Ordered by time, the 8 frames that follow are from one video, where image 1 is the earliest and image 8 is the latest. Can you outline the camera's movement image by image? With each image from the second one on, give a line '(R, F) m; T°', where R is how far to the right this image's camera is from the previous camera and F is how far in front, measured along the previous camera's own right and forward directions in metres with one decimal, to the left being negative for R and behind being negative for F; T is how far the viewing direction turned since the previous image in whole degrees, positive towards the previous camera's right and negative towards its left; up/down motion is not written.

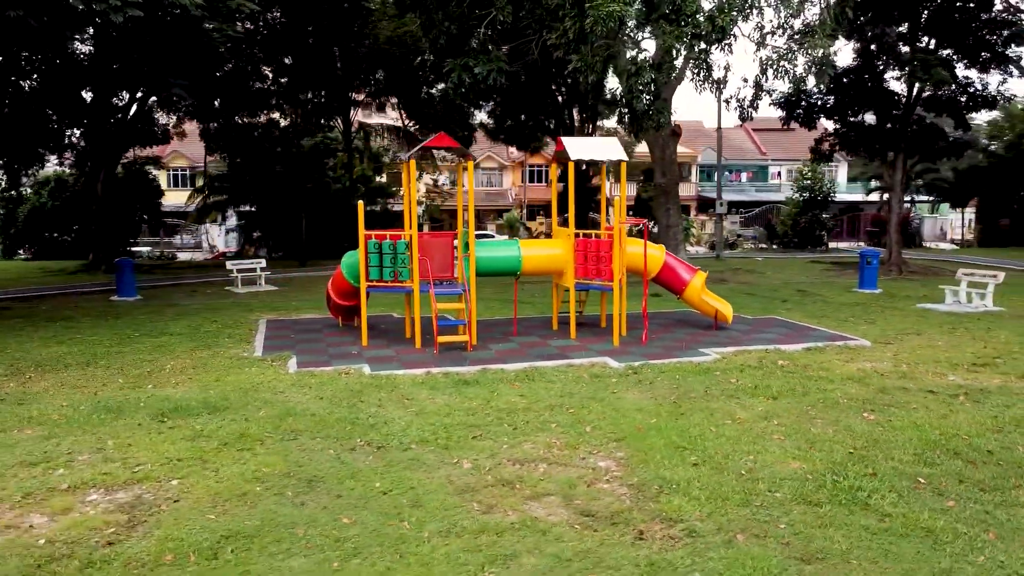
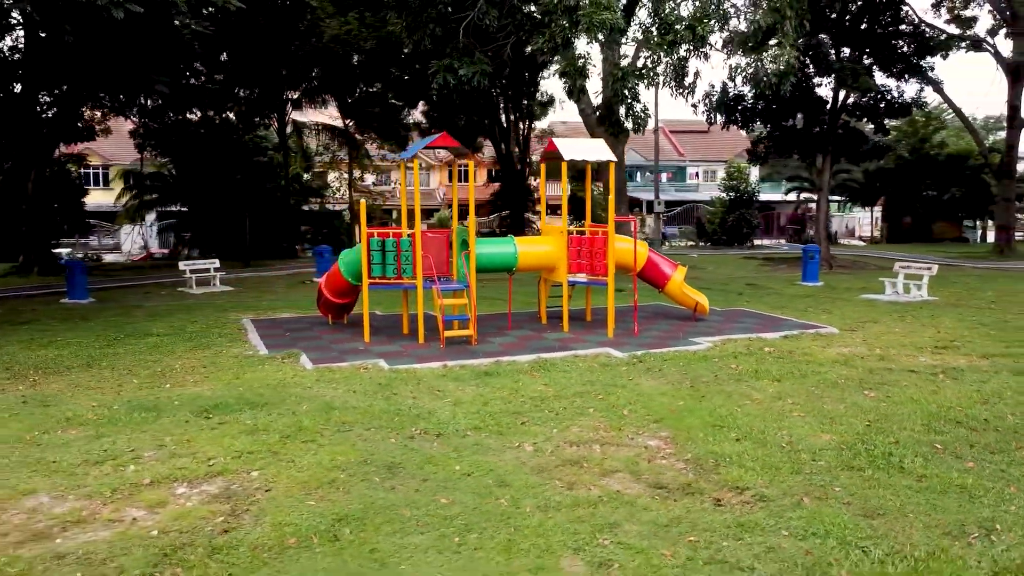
(-1.0, -0.3) m; +6°
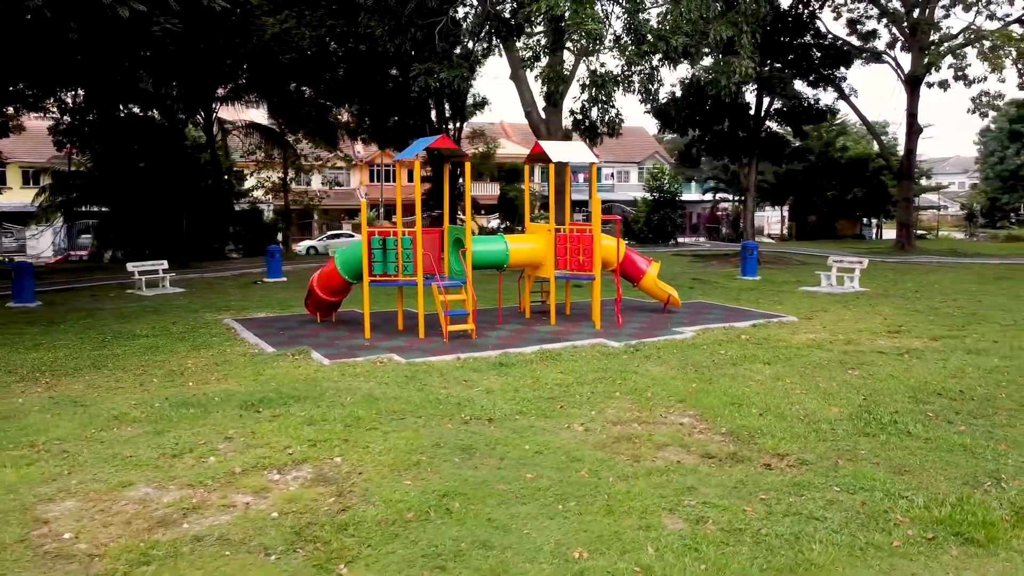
(-1.1, -0.4) m; +7°
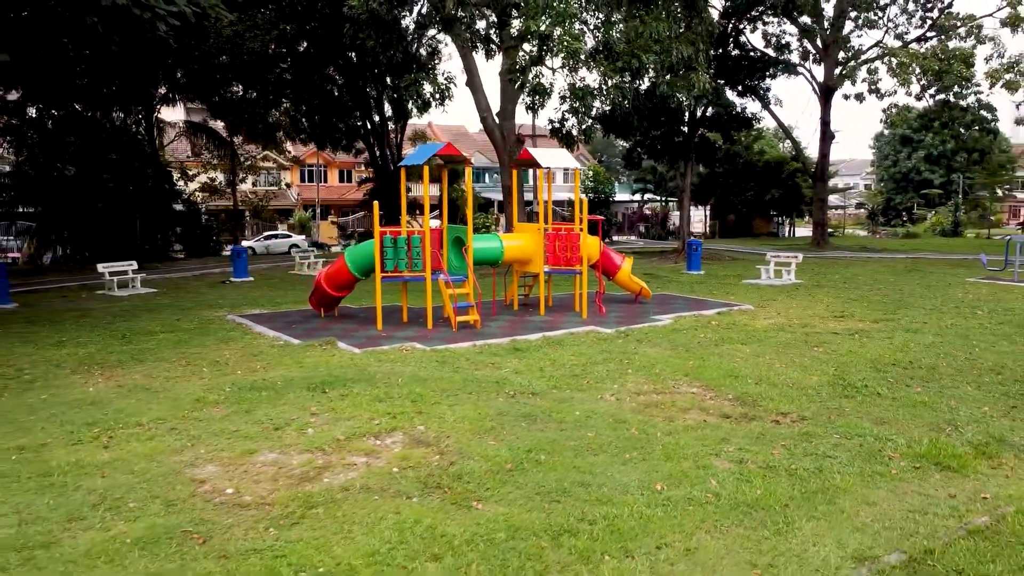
(-1.1, -0.9) m; +6°
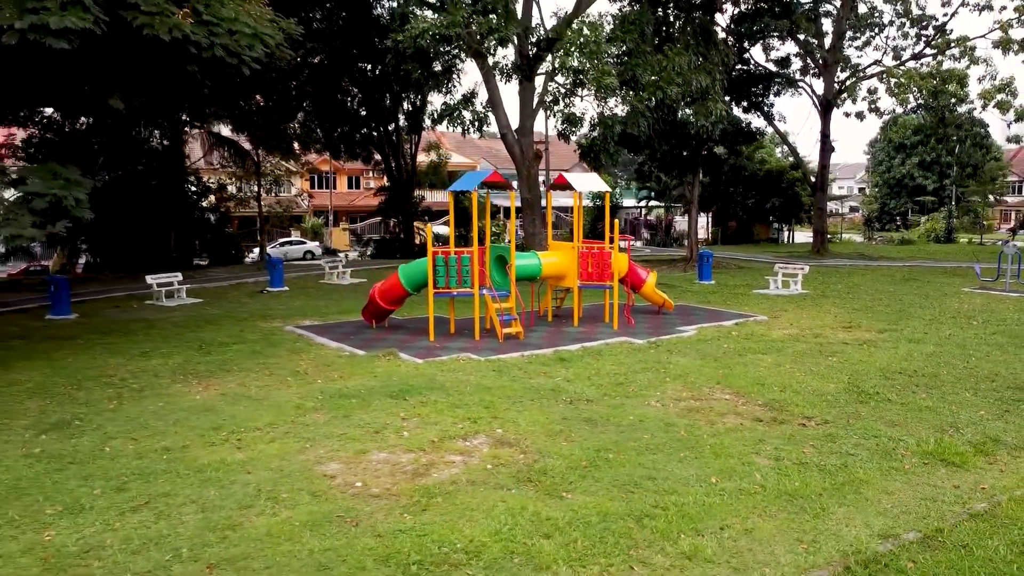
(-0.6, -1.0) m; 0°
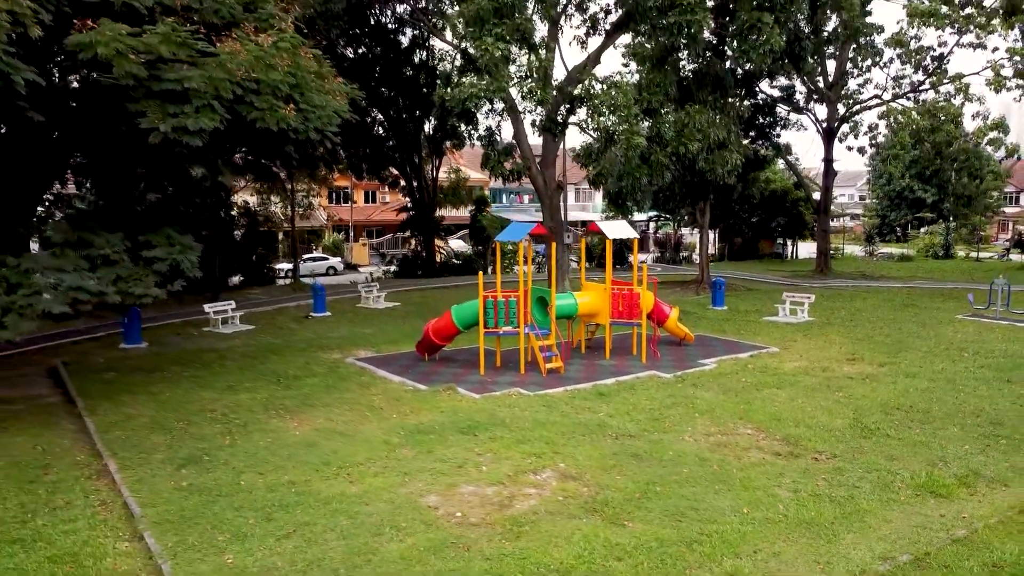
(-0.6, -1.3) m; 0°
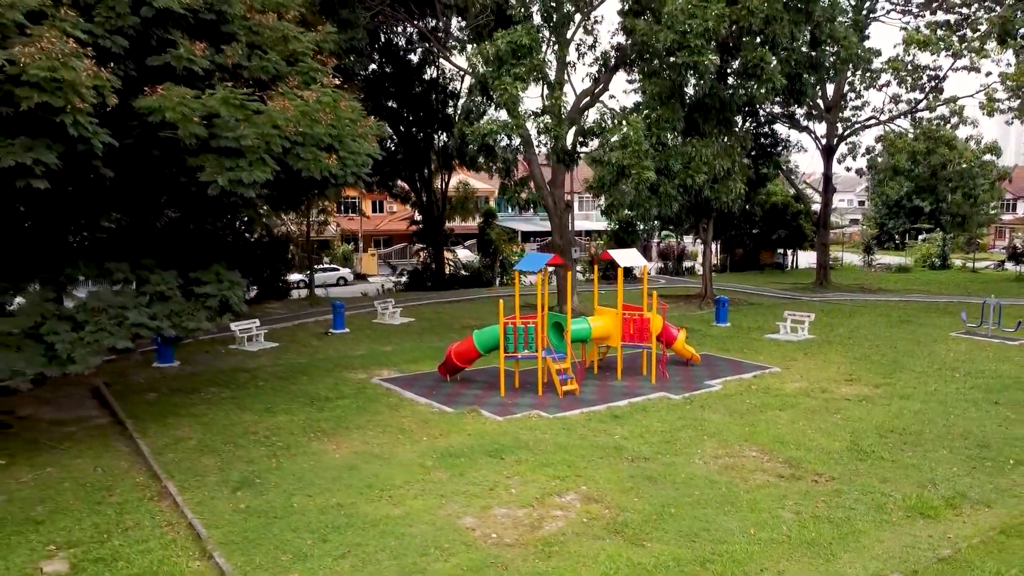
(-0.3, -0.8) m; 0°
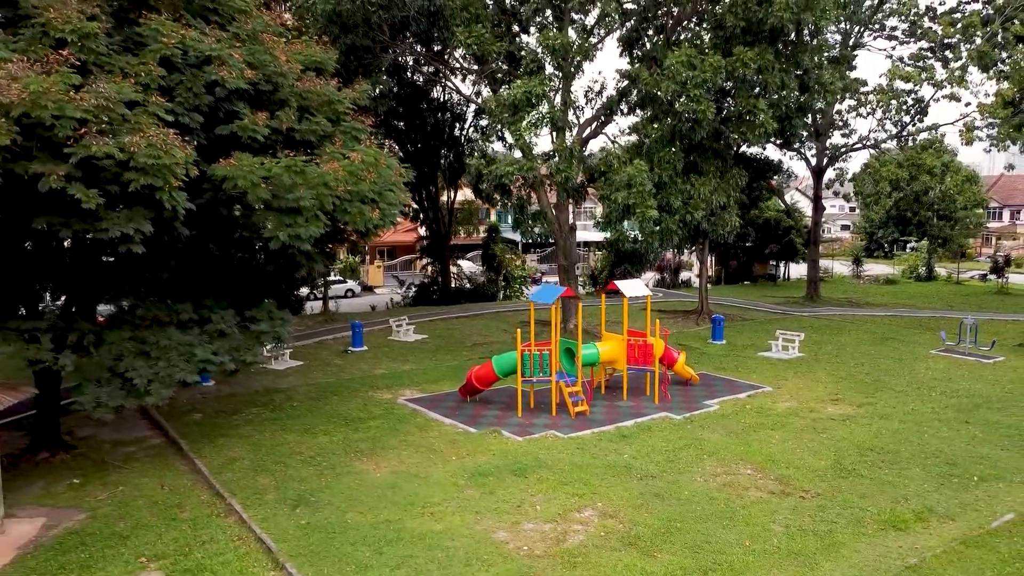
(-0.4, -1.2) m; 0°
